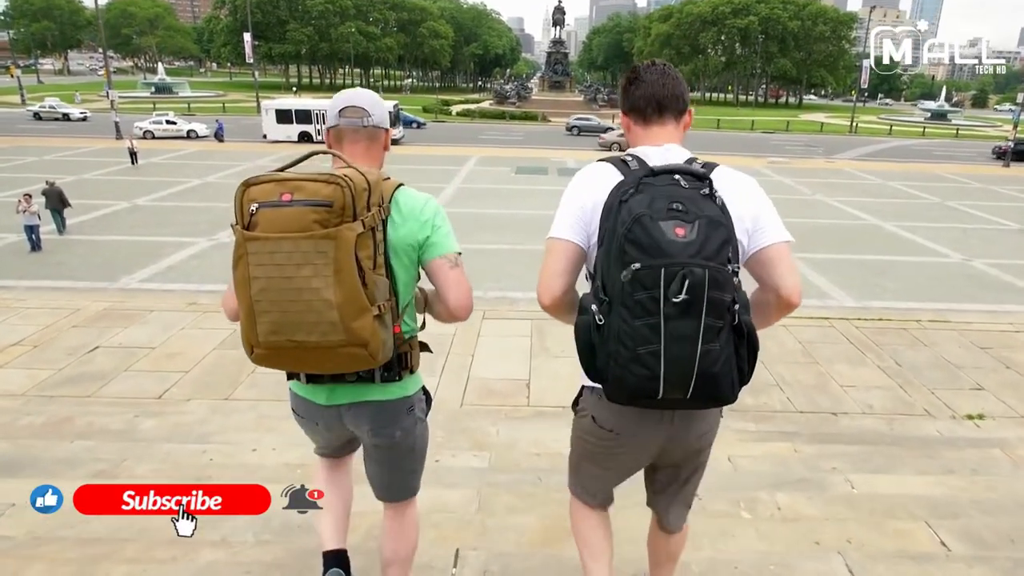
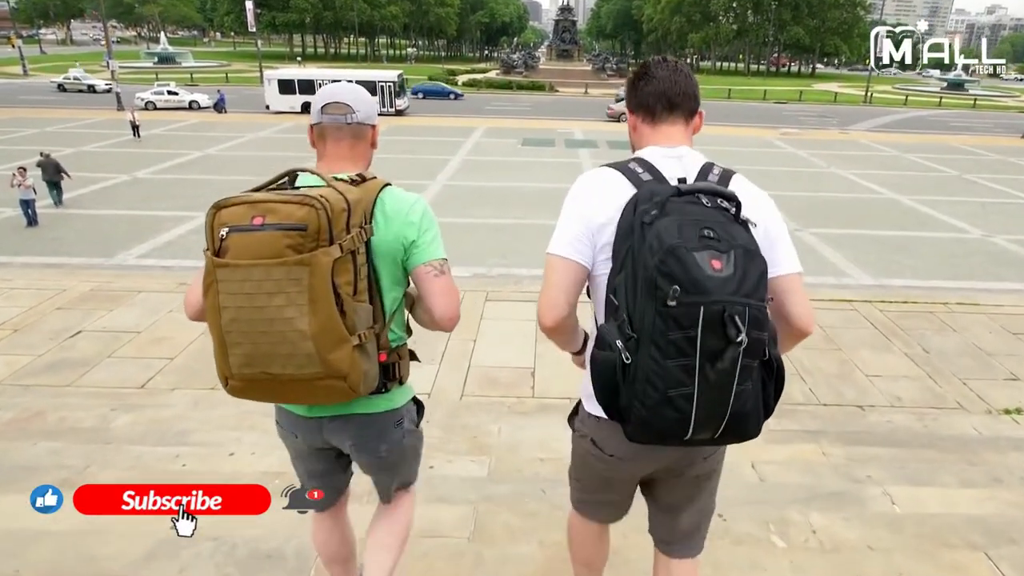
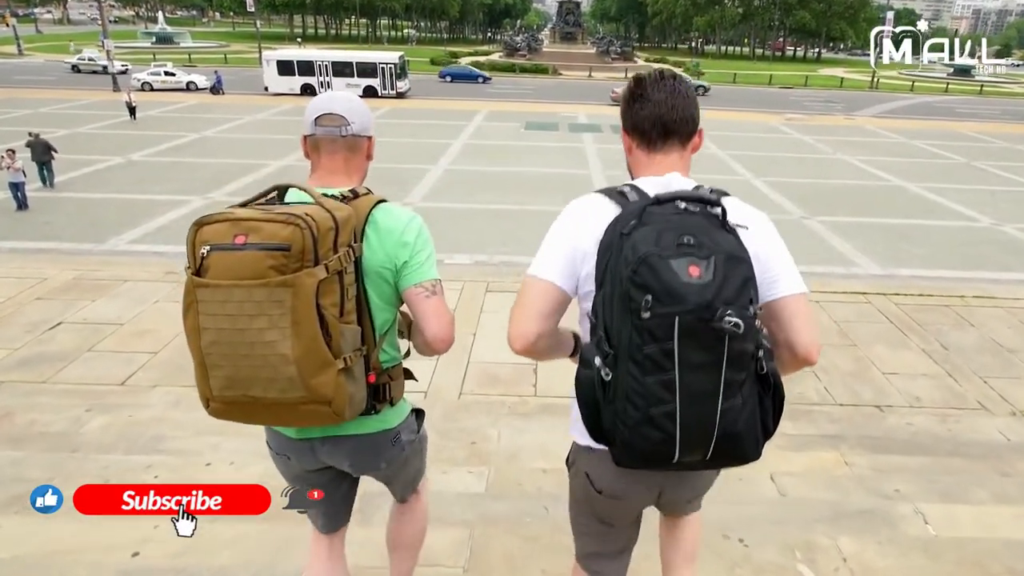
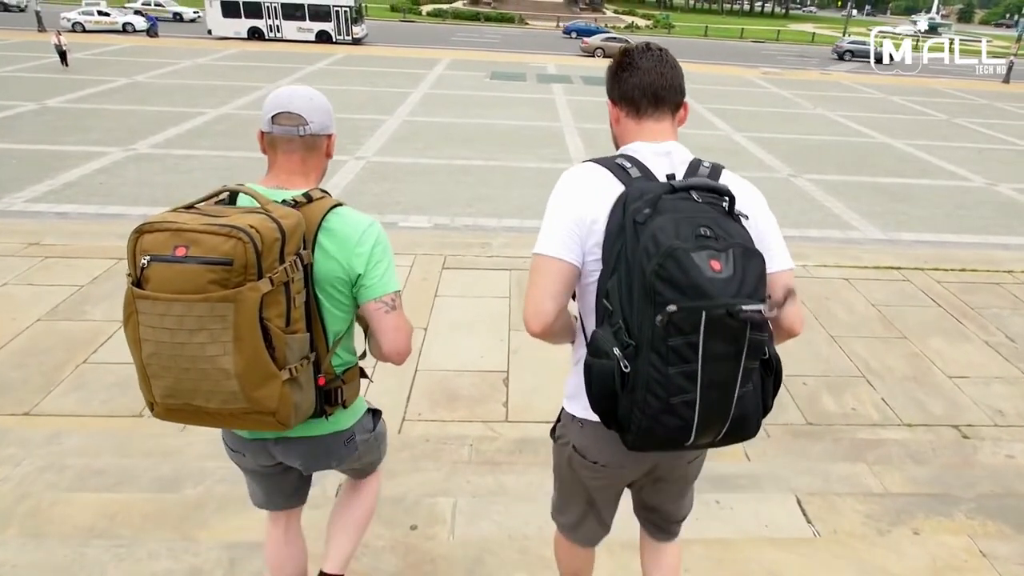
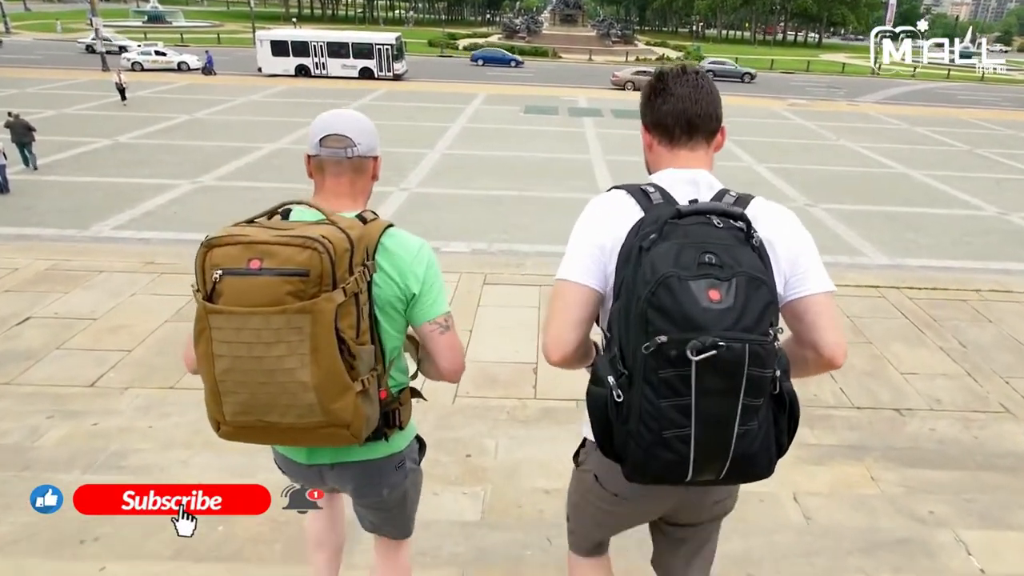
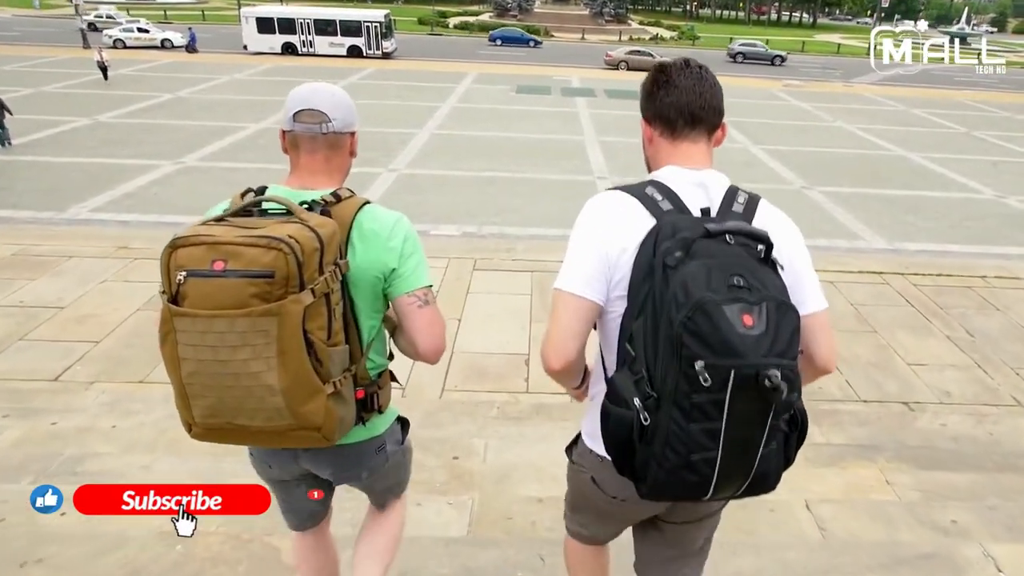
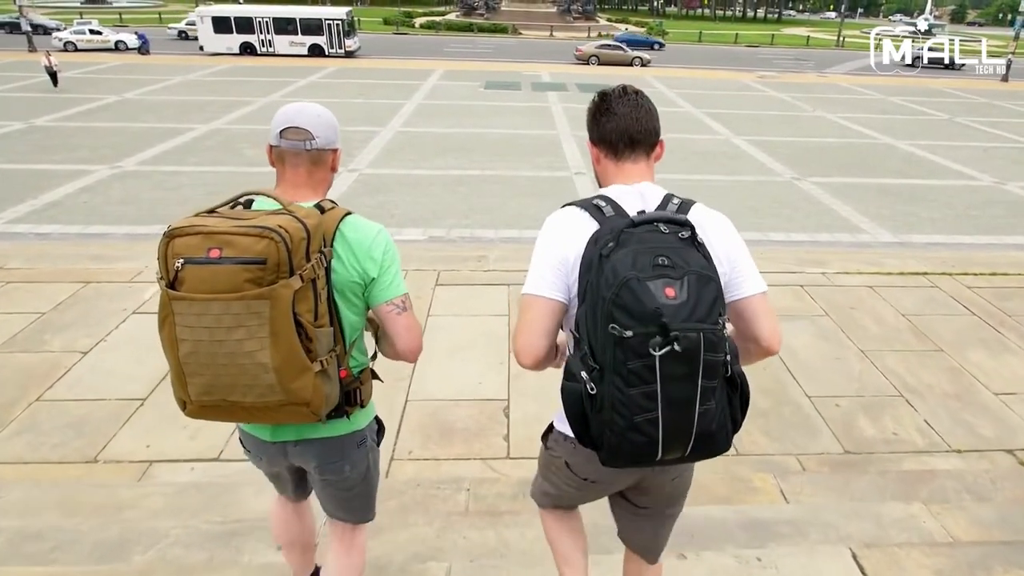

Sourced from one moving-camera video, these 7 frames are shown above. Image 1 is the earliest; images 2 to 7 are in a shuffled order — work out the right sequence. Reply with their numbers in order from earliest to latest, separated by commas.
2, 3, 5, 6, 4, 7
